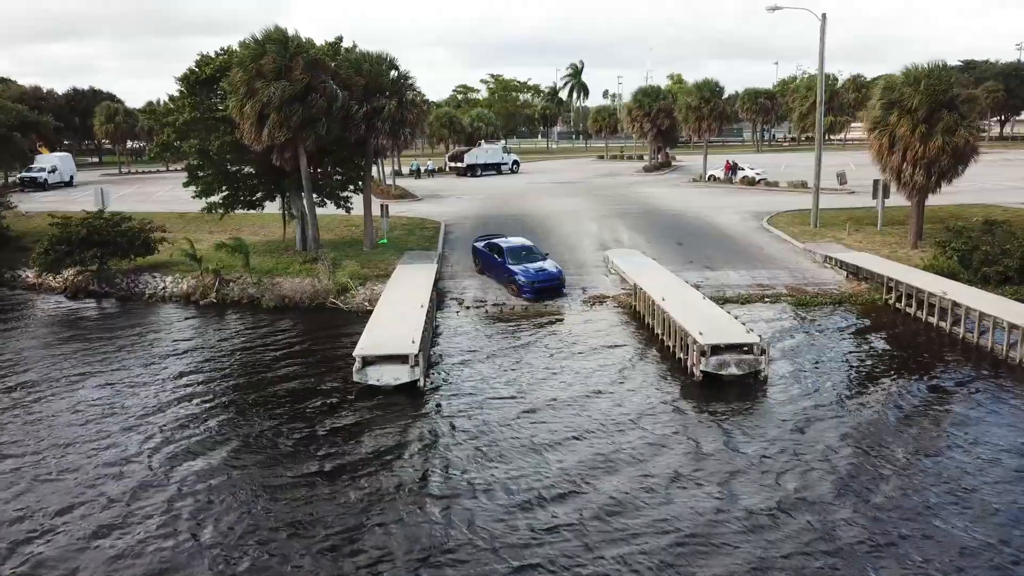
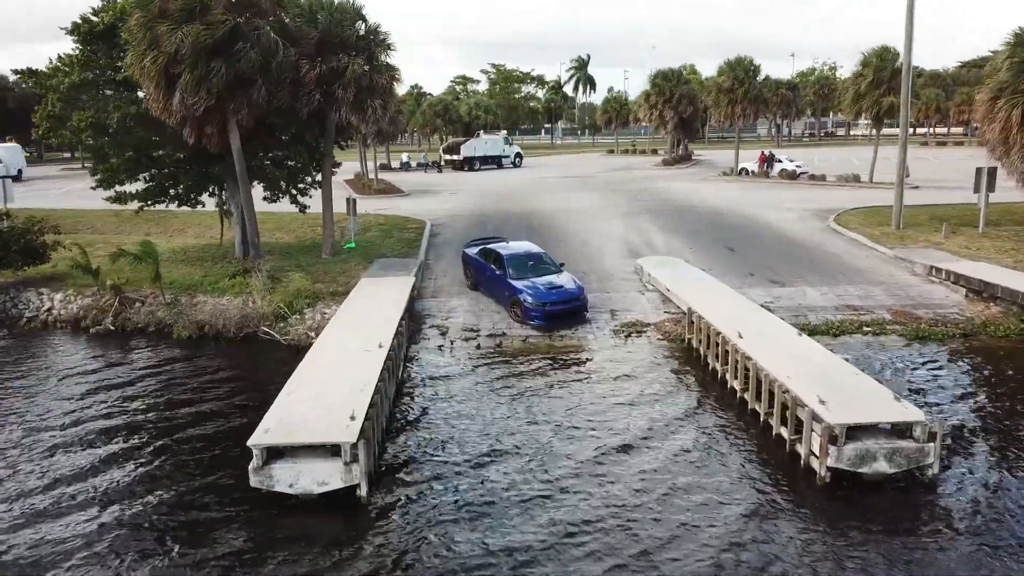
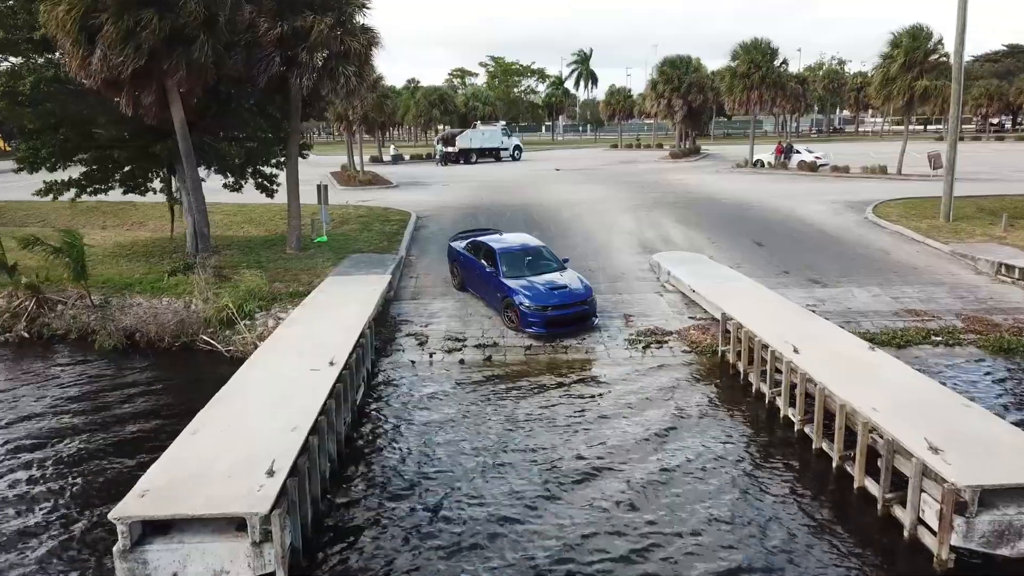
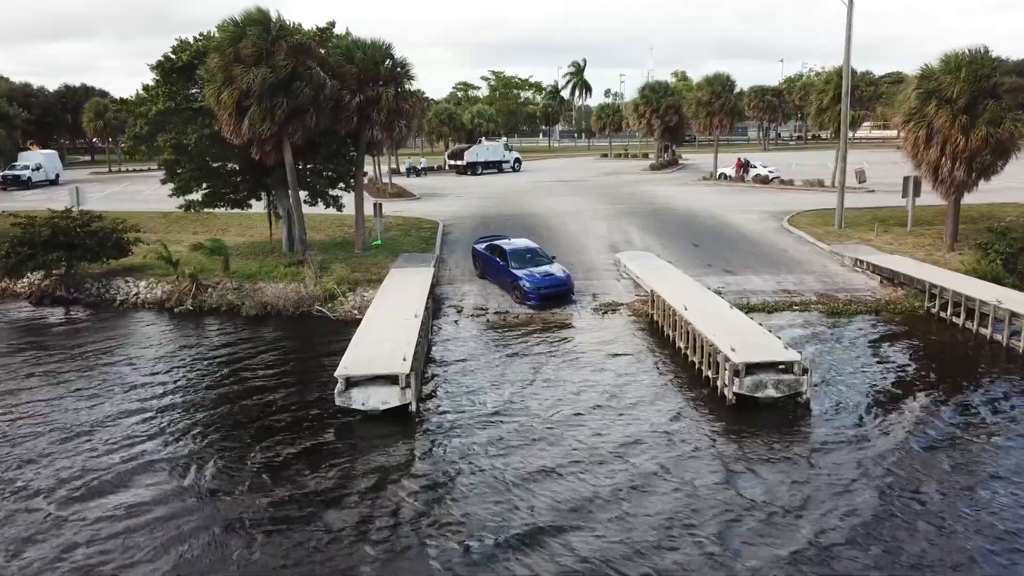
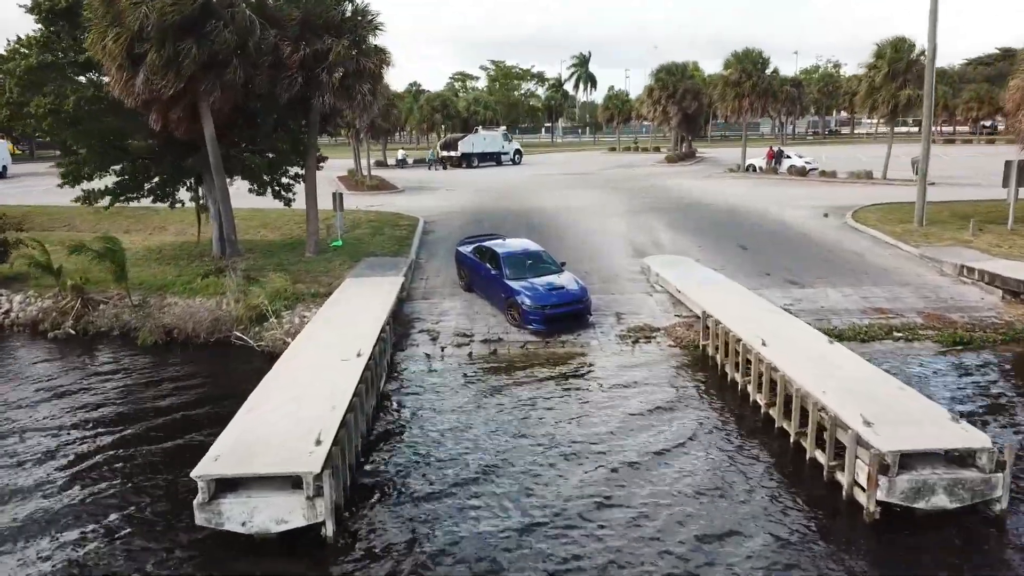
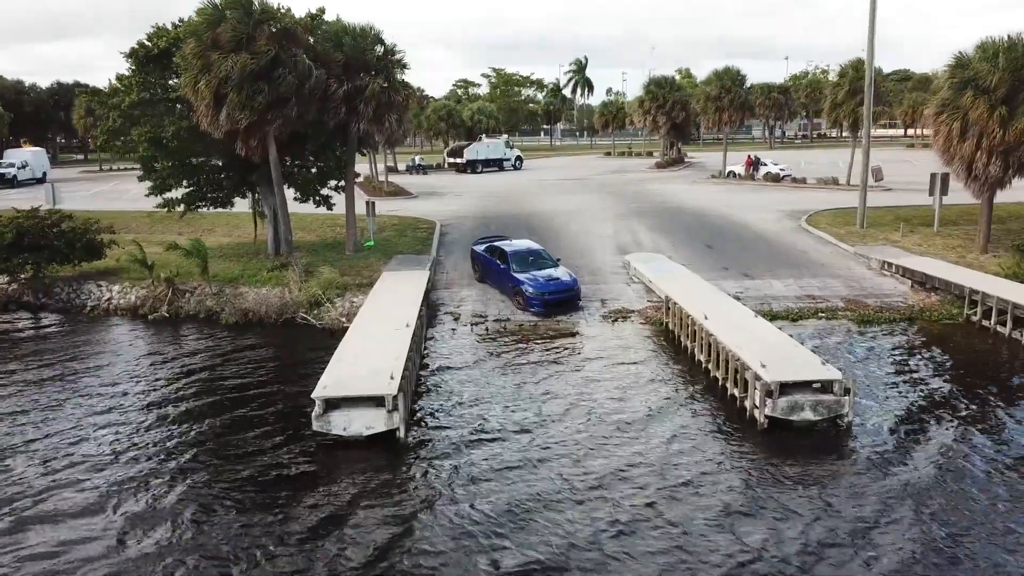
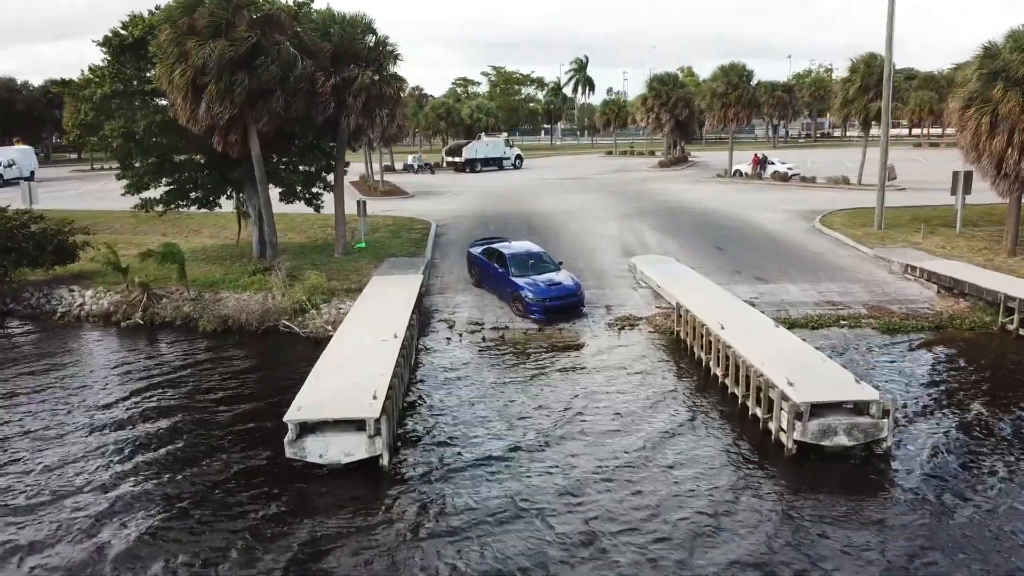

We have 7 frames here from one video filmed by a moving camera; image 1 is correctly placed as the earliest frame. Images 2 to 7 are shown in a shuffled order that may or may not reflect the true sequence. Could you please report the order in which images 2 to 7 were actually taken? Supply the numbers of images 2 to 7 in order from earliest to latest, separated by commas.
4, 6, 7, 2, 5, 3
